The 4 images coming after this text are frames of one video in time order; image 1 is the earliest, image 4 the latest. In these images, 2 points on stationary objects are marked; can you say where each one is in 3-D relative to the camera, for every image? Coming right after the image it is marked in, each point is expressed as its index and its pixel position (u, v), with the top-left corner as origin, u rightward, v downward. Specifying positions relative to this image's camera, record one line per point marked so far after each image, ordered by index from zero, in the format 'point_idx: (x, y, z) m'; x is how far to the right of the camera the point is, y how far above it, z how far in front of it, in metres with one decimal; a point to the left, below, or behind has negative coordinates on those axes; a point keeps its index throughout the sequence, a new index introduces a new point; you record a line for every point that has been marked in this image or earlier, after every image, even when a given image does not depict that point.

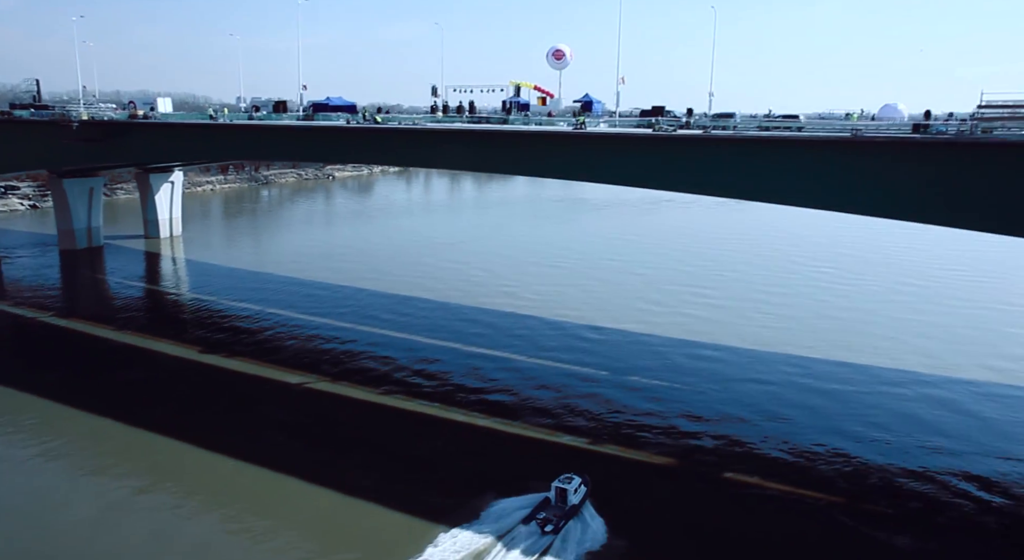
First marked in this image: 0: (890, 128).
0: (+8.2, +3.2, +16.2) m
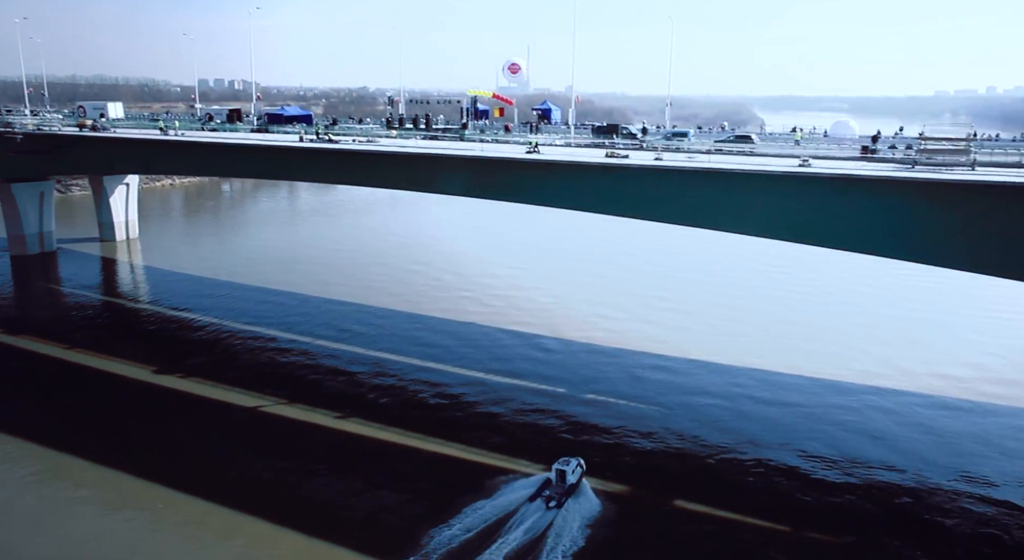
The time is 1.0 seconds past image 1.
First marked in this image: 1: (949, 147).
0: (+7.2, +2.7, +16.4) m
1: (+9.2, +2.8, +15.6) m
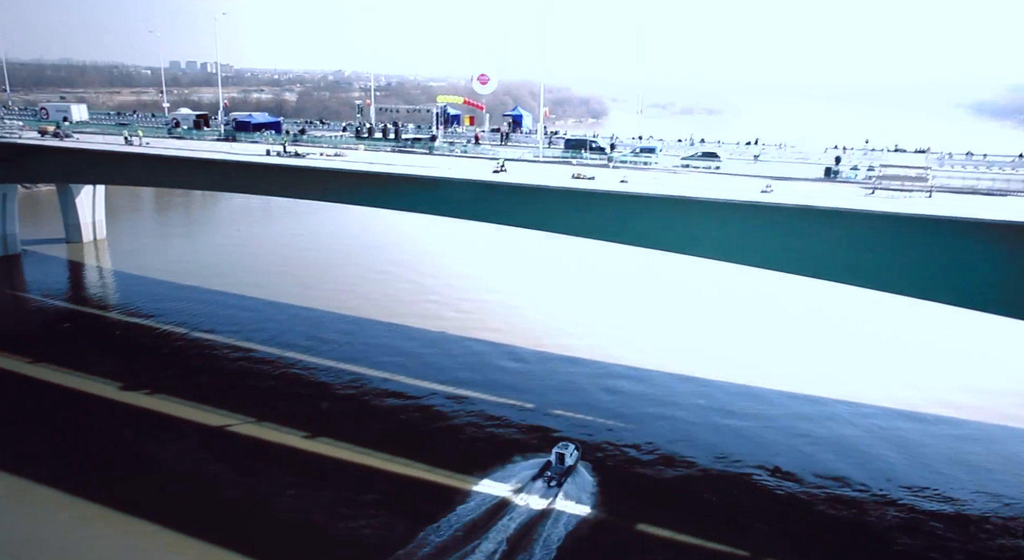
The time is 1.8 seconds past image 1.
0: (+6.5, +2.2, +16.6) m
1: (+8.5, +2.3, +15.8) m
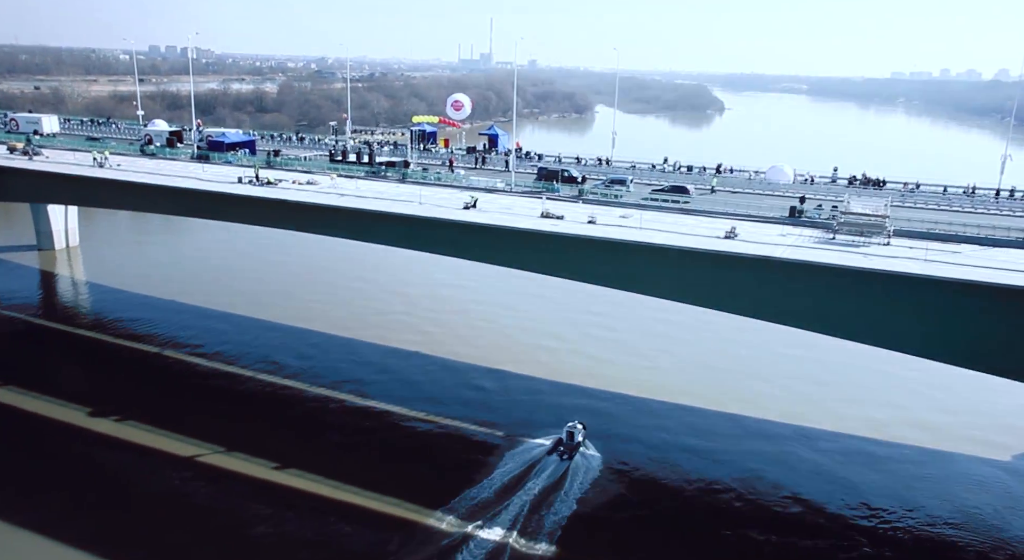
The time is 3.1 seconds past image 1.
0: (+5.8, +1.4, +16.8) m
1: (+7.9, +1.4, +16.2) m
